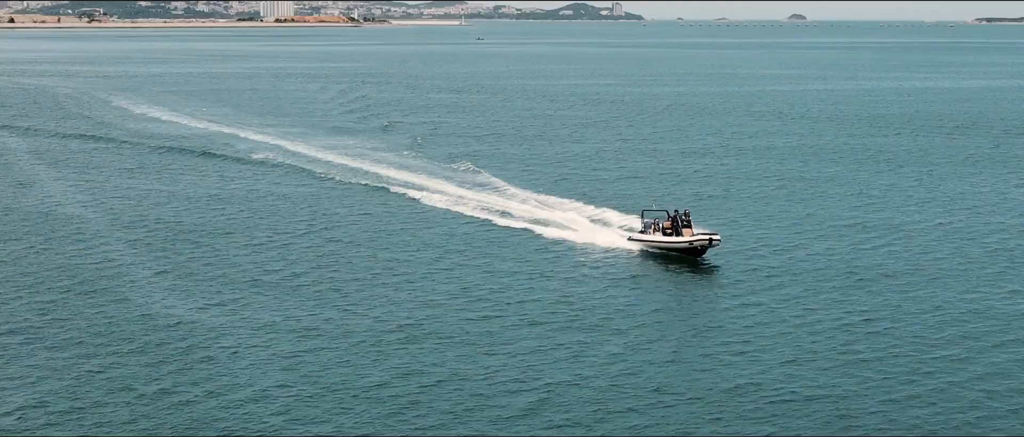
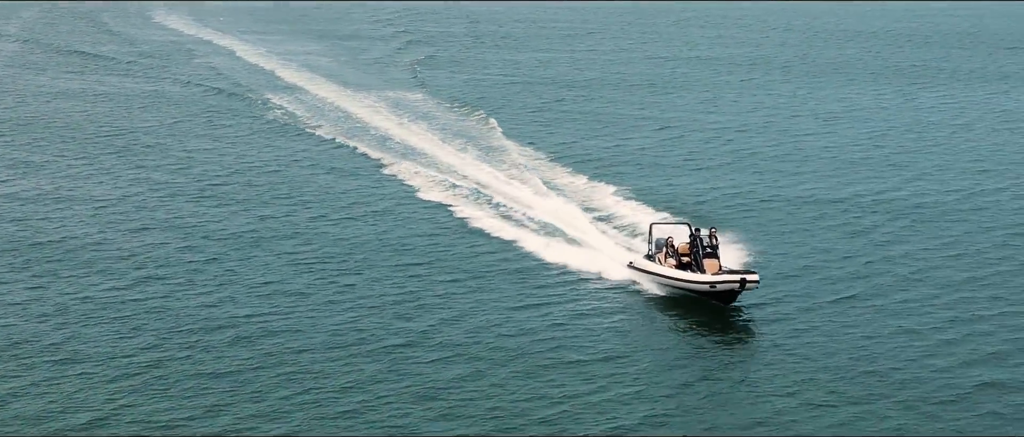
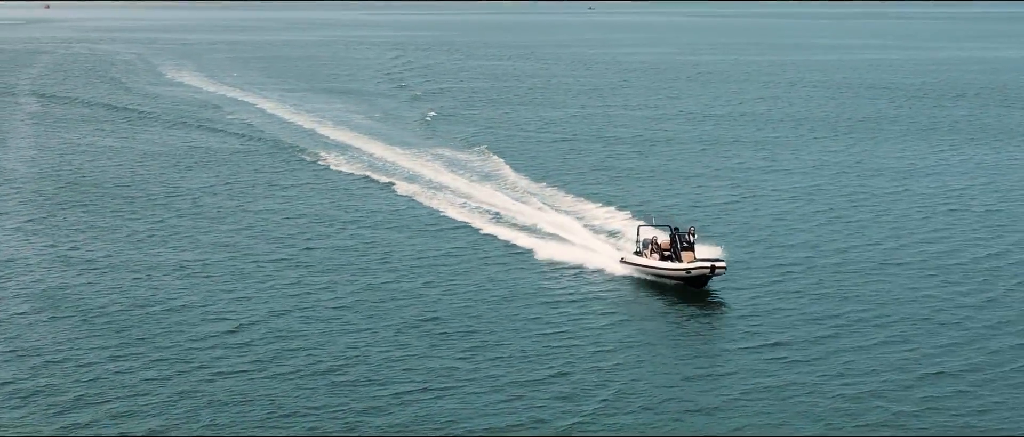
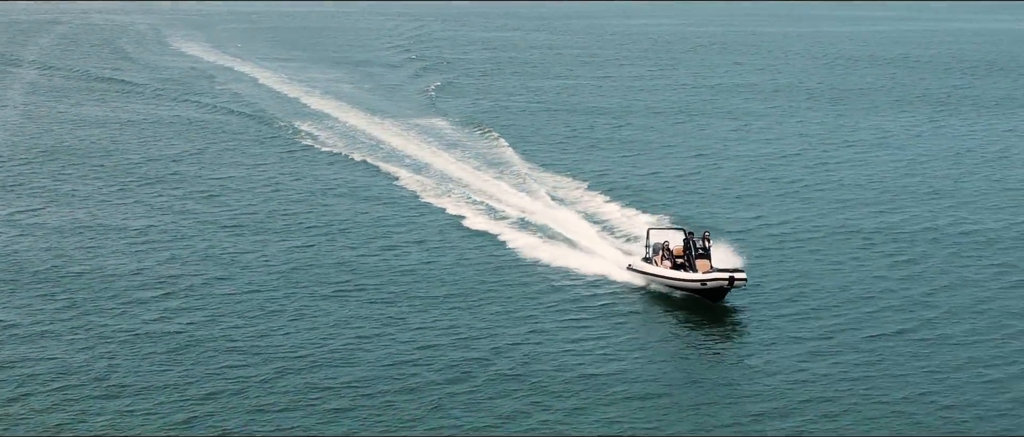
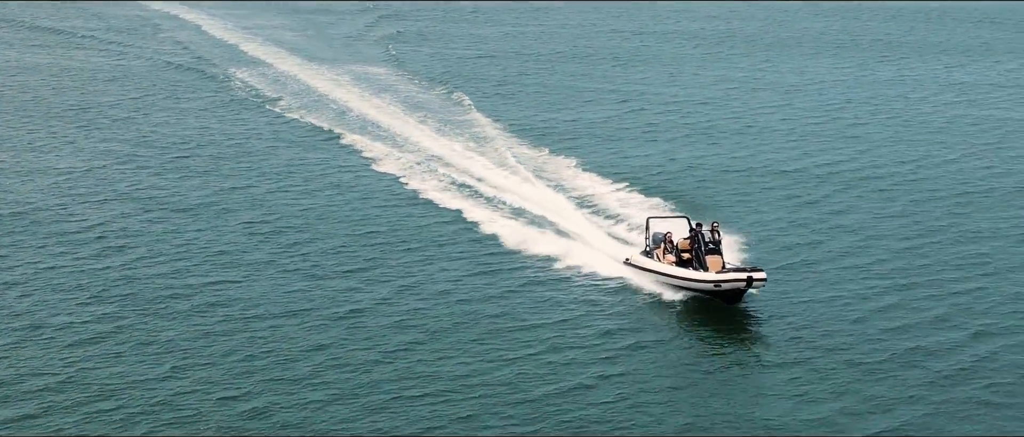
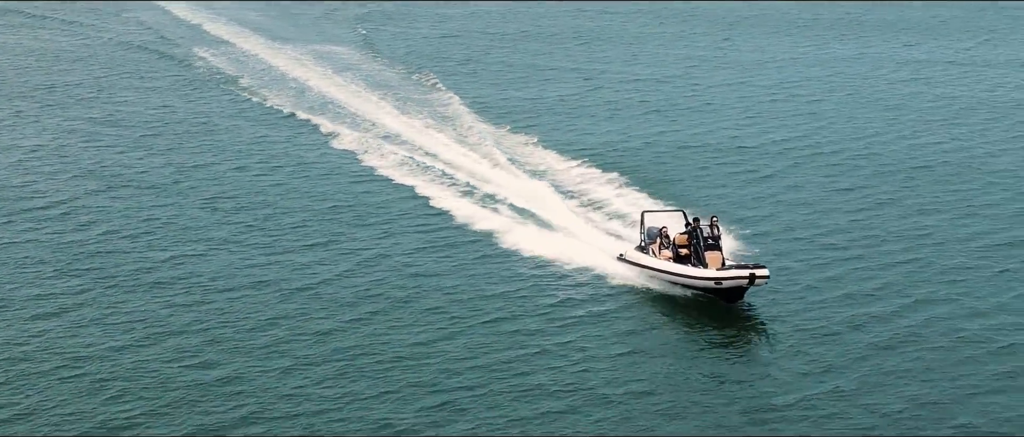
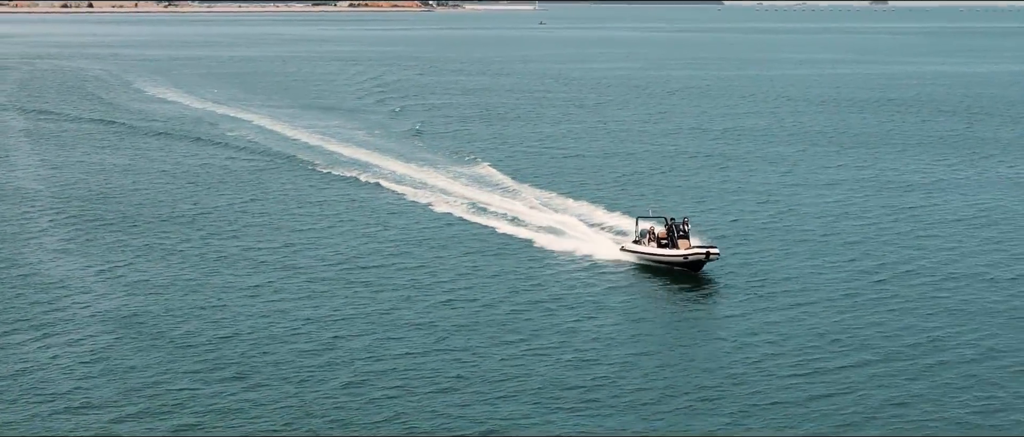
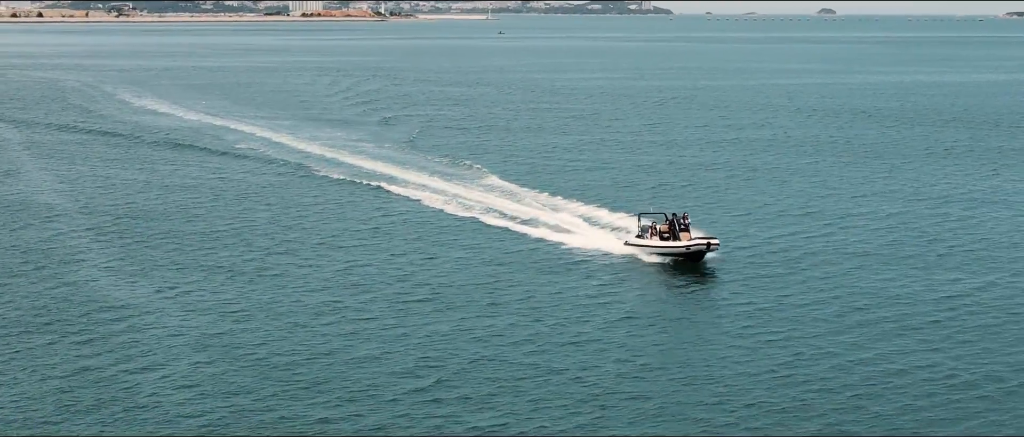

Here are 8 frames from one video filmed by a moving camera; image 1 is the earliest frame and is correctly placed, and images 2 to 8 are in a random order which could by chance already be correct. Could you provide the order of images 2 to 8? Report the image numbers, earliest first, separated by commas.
8, 7, 3, 4, 2, 5, 6
